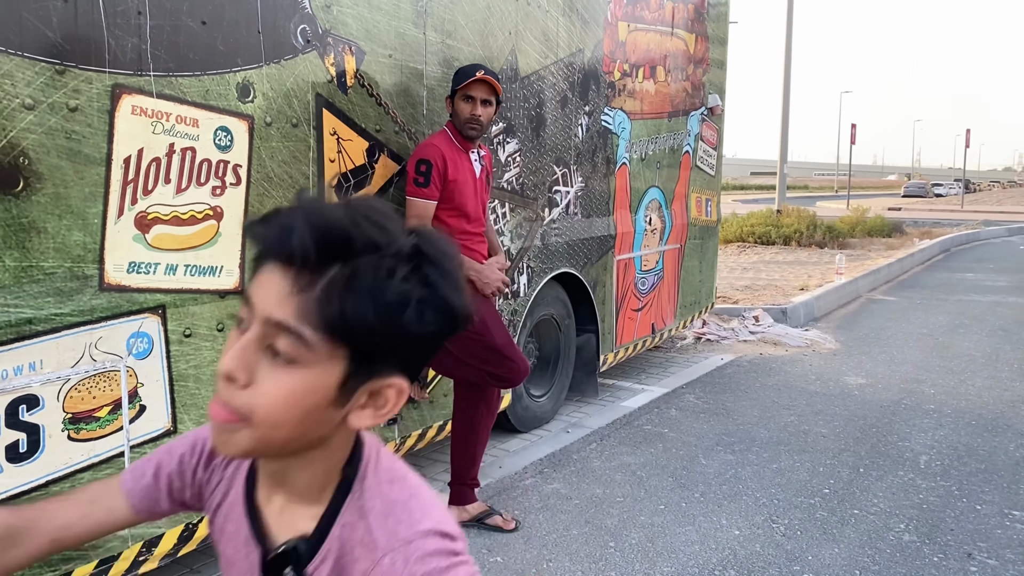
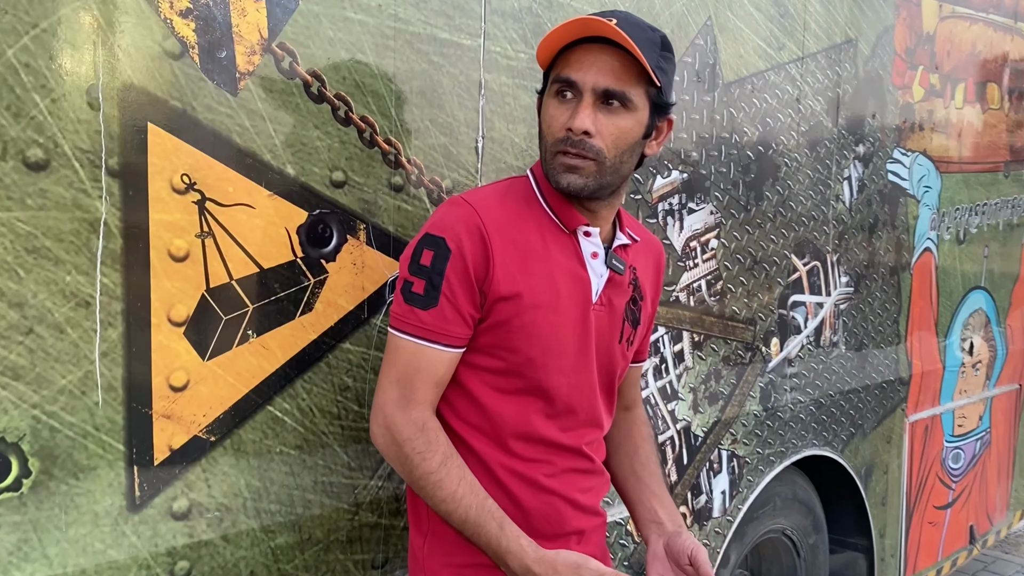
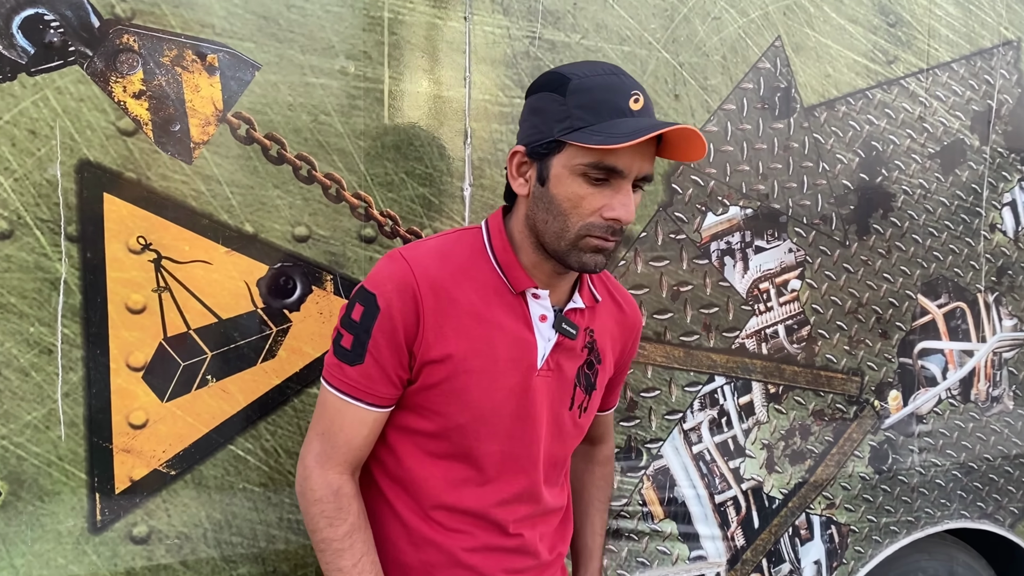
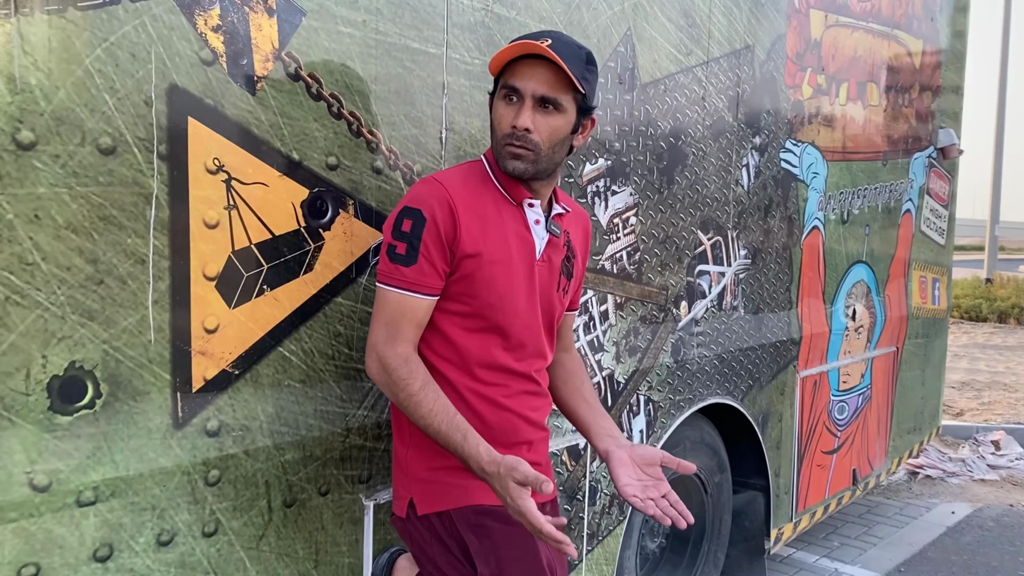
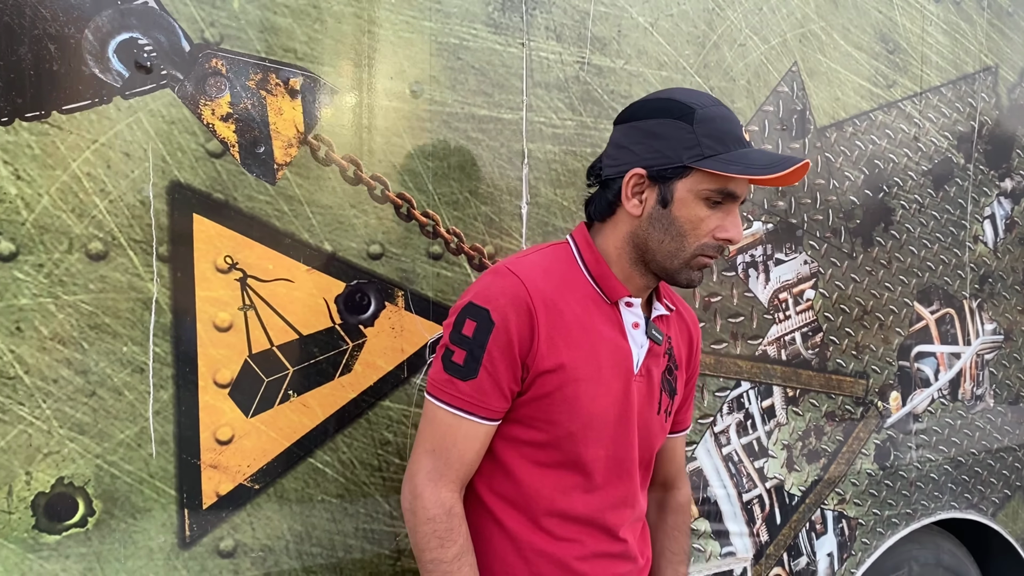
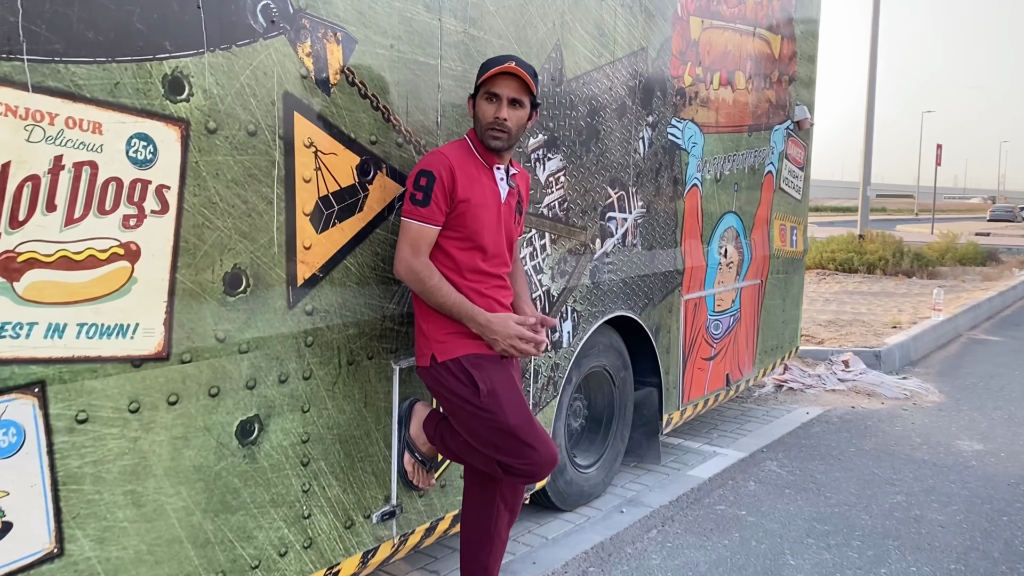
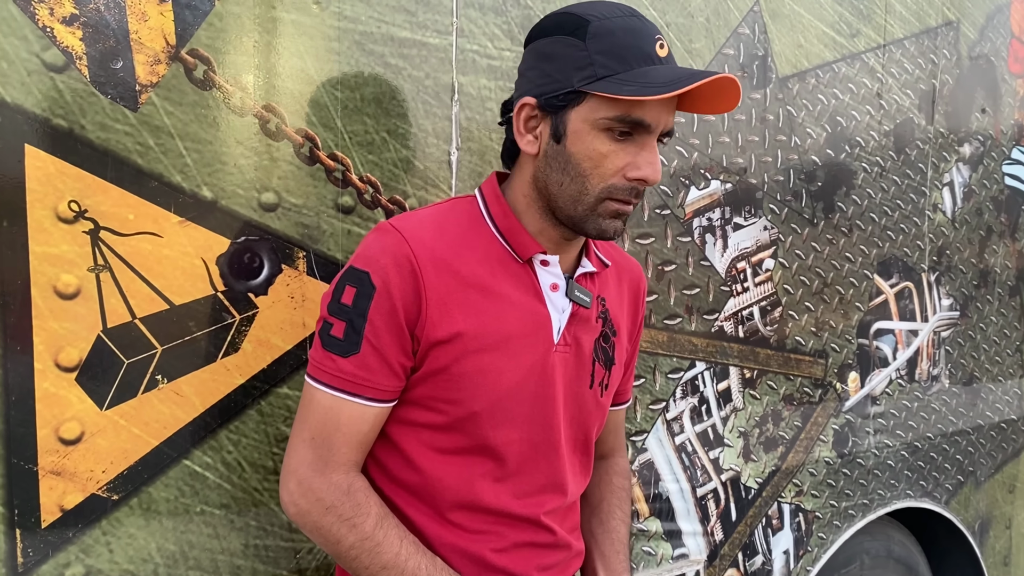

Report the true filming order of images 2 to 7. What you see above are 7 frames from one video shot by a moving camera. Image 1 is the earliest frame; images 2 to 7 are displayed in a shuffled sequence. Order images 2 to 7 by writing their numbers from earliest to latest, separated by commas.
6, 4, 2, 7, 5, 3
